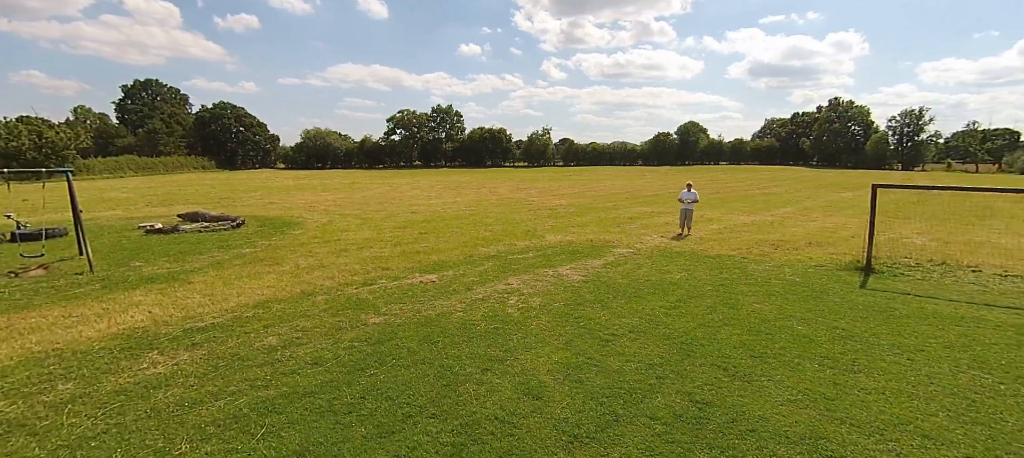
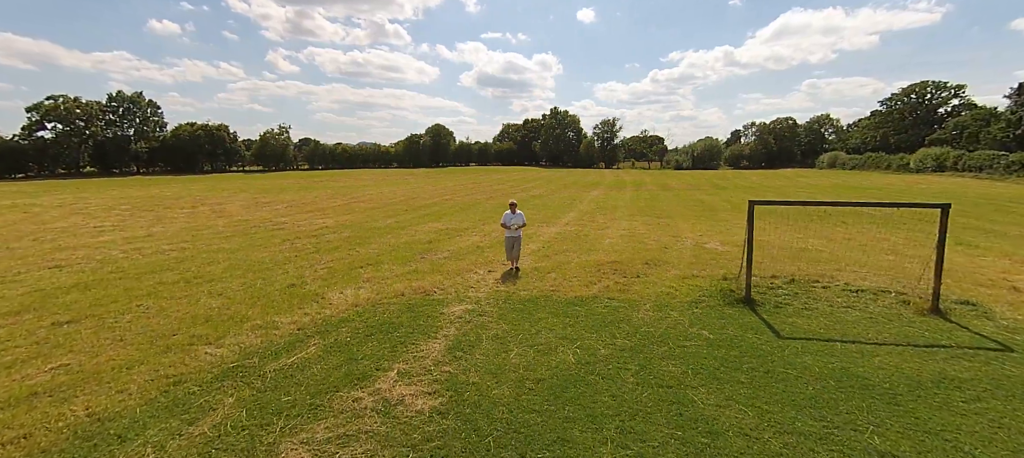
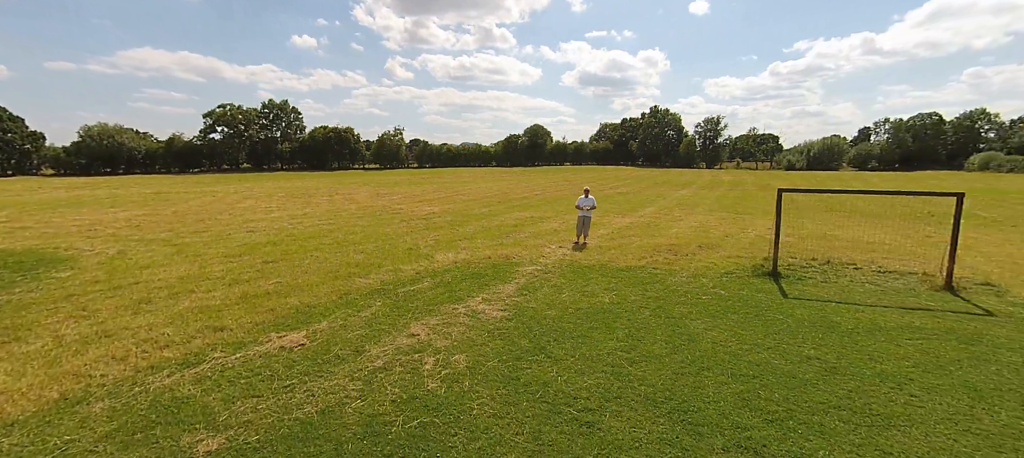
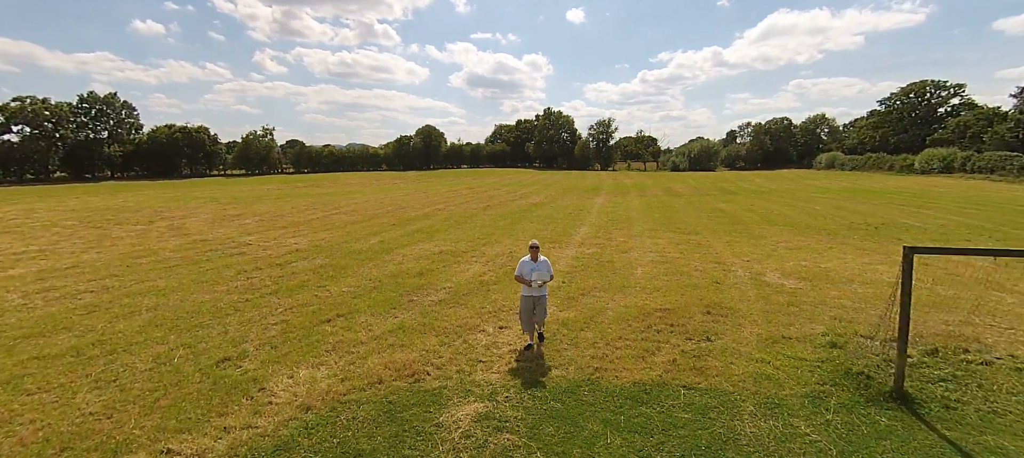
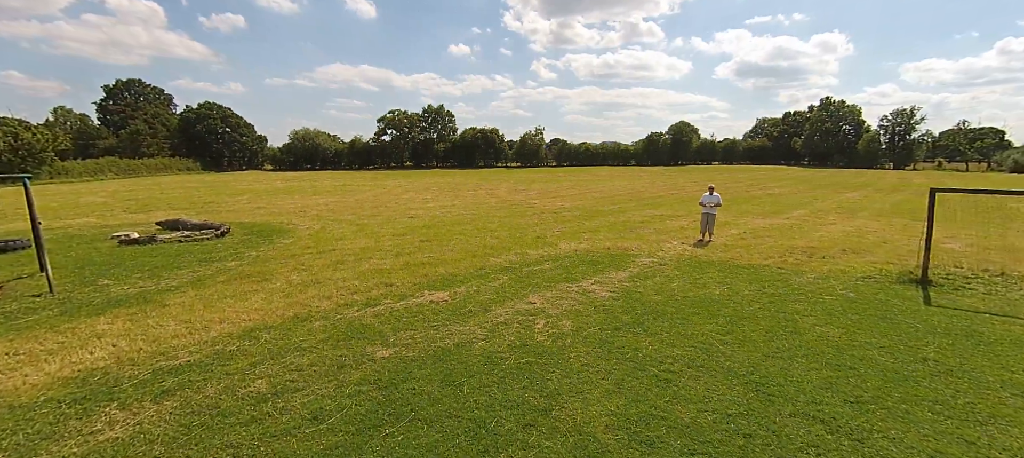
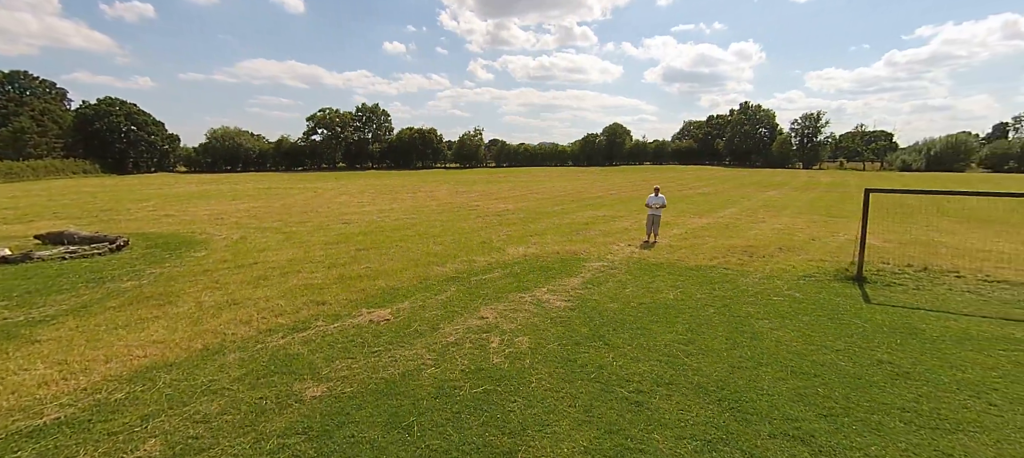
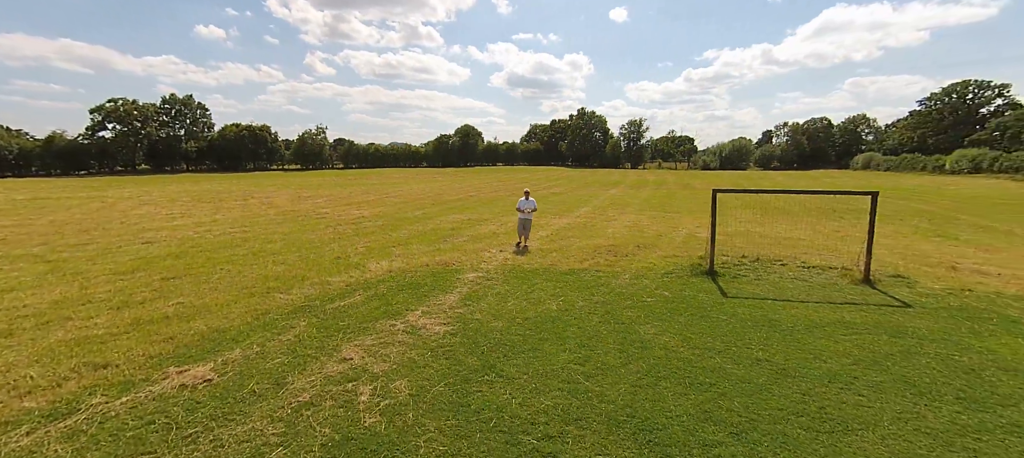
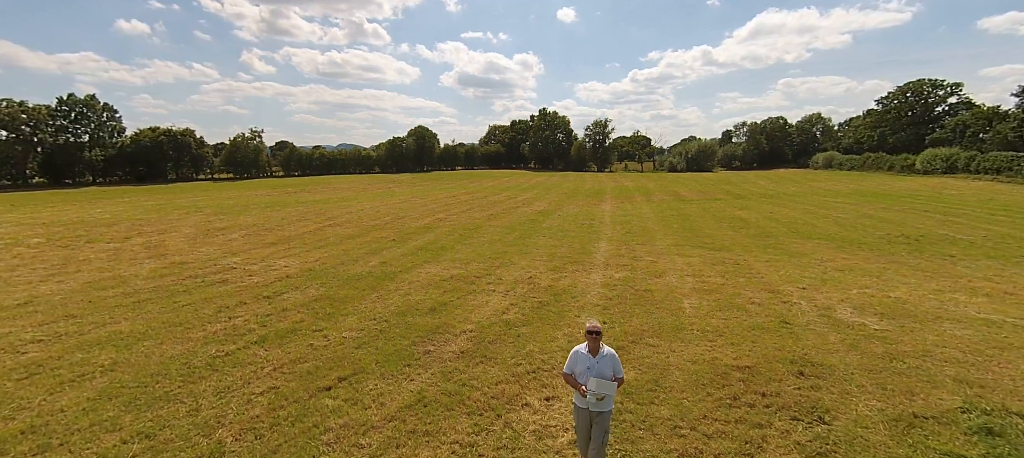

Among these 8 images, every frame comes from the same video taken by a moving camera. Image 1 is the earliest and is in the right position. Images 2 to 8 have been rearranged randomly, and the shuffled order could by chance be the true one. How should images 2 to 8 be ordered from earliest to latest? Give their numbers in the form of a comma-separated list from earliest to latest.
5, 6, 3, 7, 2, 4, 8
